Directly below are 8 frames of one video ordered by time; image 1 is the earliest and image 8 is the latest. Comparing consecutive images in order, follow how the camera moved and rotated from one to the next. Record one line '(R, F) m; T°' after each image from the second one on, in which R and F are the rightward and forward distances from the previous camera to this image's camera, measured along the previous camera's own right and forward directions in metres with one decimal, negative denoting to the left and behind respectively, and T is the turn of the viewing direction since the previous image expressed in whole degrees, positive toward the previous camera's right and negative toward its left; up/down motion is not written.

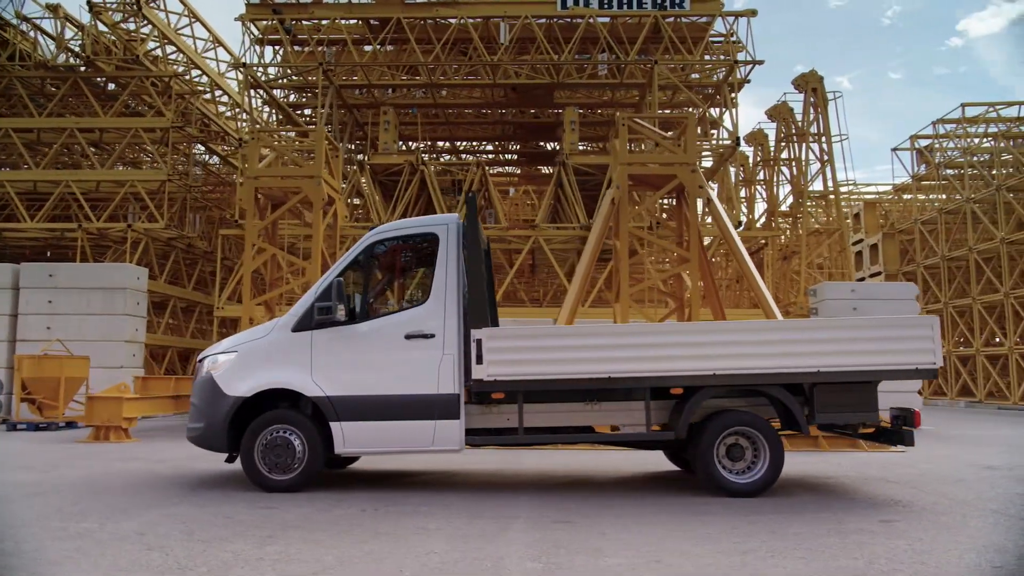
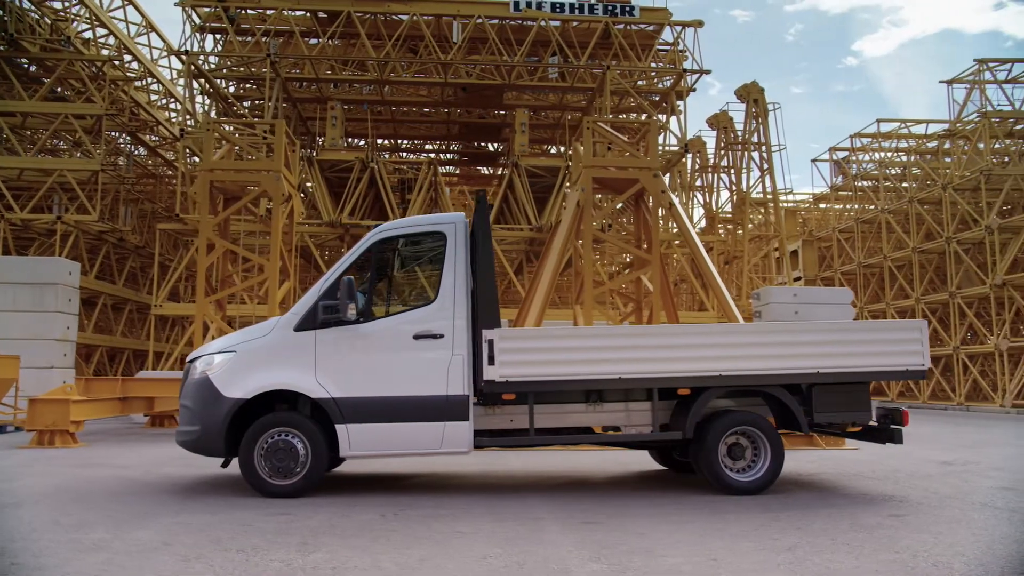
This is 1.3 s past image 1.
(-0.9, +0.1) m; +6°
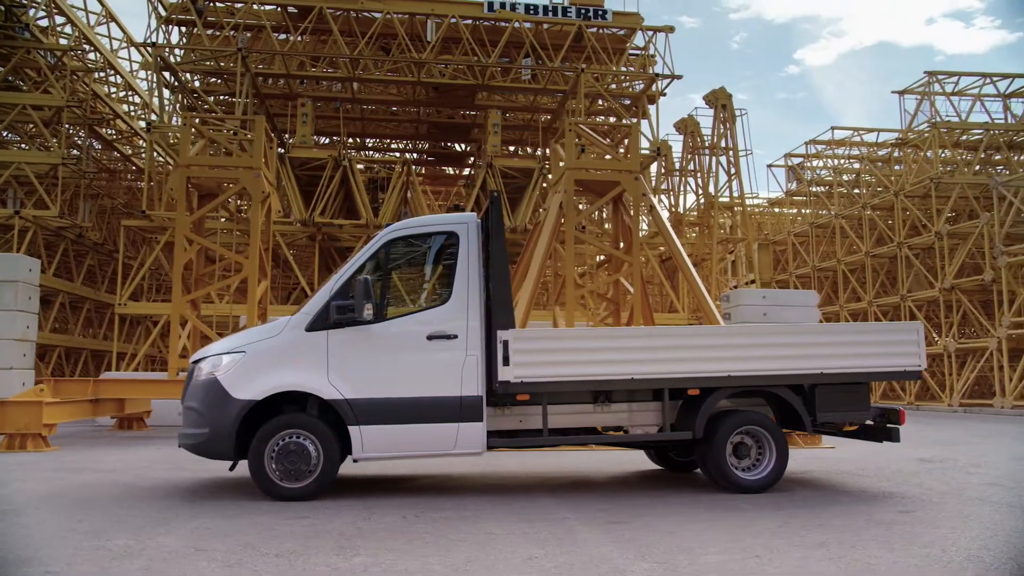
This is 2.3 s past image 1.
(-0.6, 0.0) m; +4°
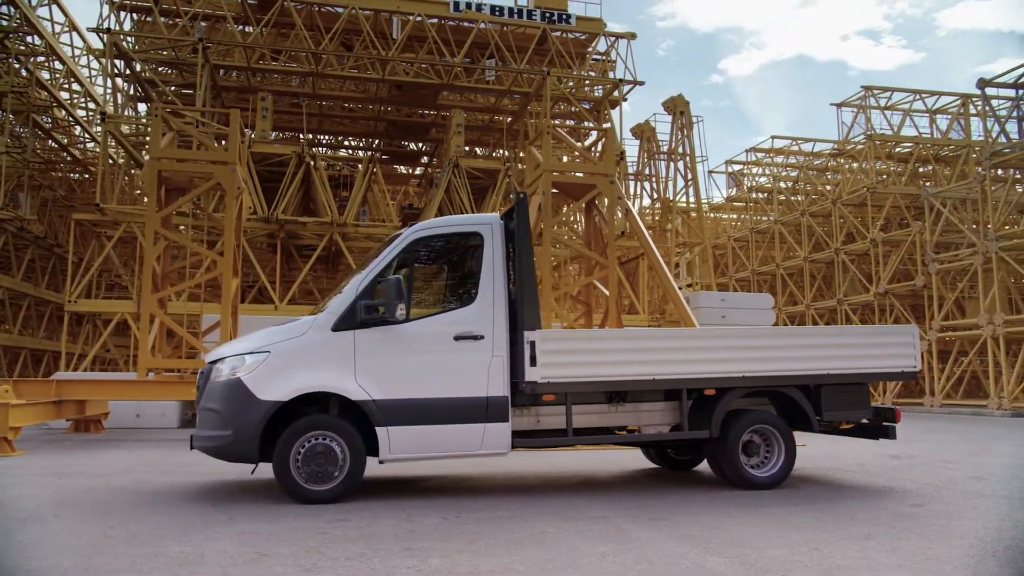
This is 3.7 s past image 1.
(-0.9, 0.0) m; +5°
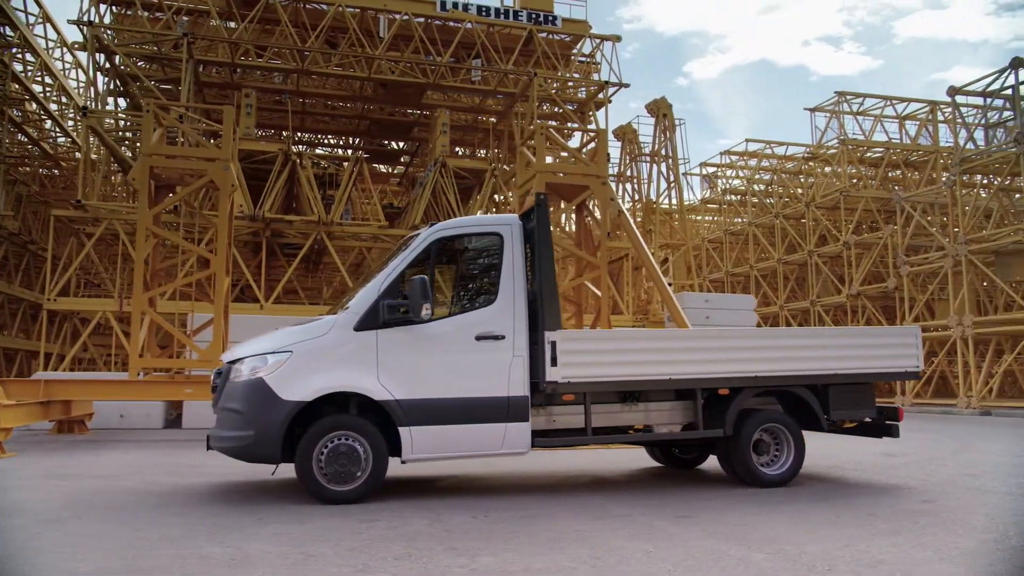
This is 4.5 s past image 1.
(-0.5, 0.0) m; +2°
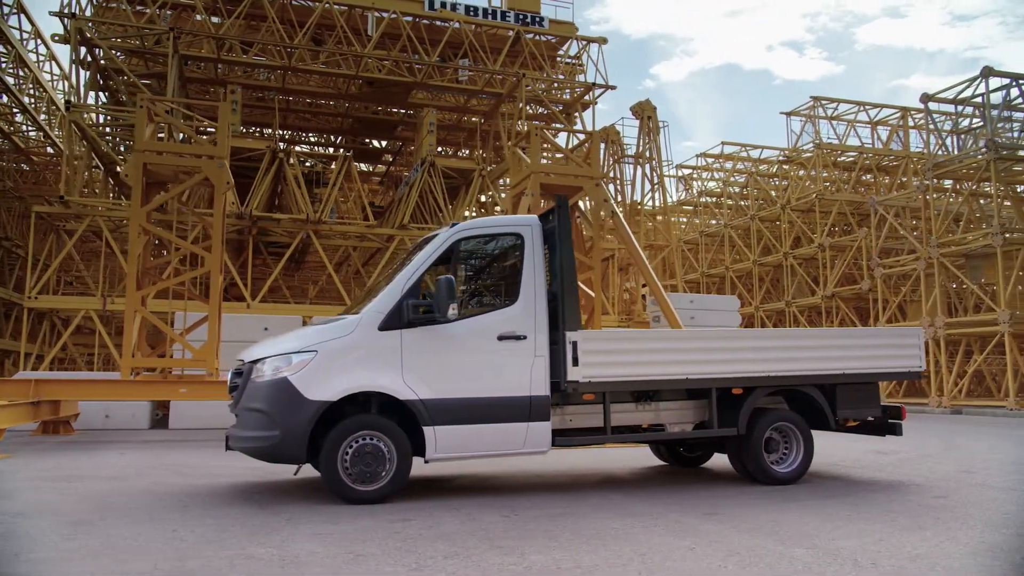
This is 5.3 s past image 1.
(-0.5, 0.0) m; +2°
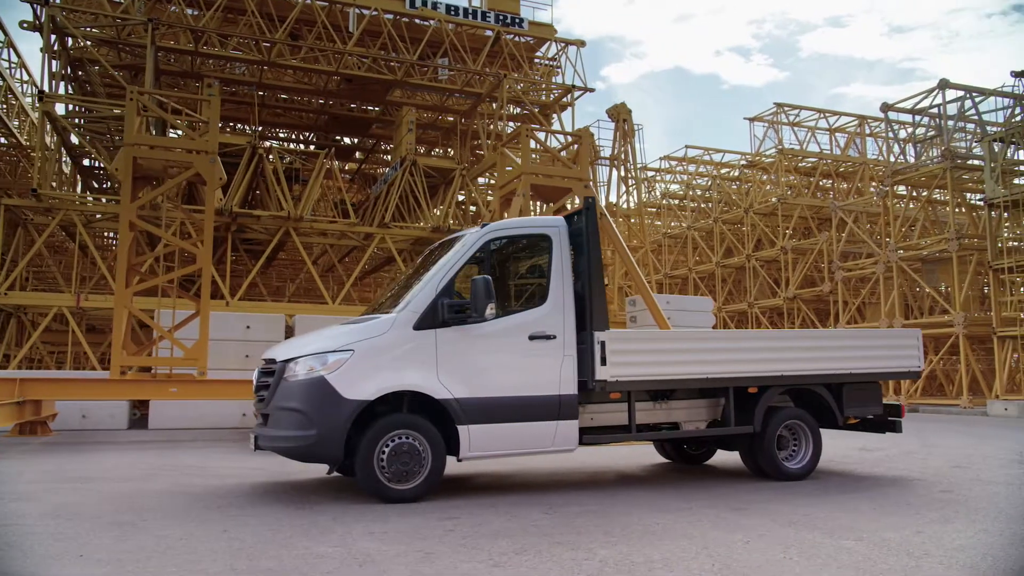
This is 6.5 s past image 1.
(-0.7, -0.1) m; +4°
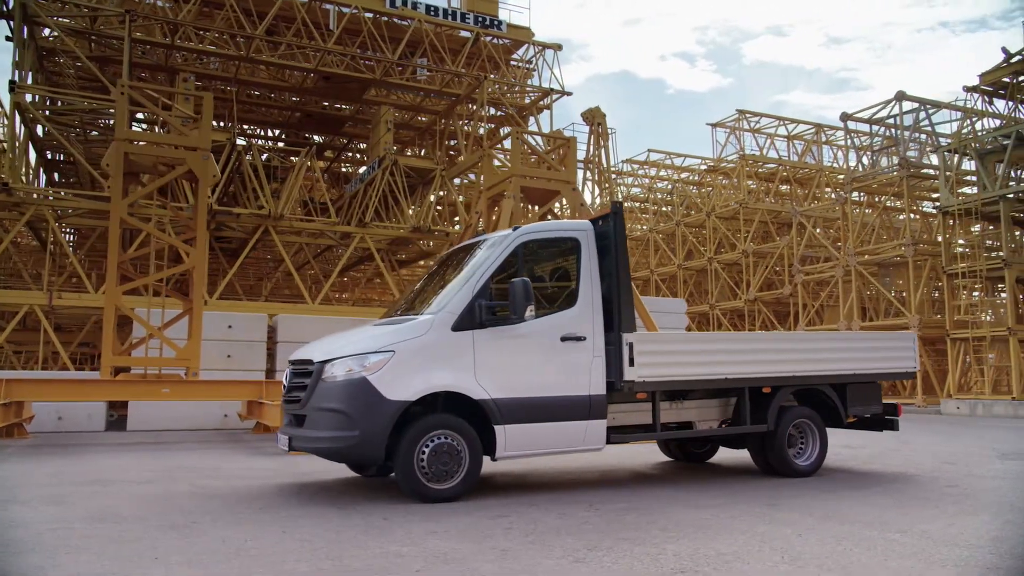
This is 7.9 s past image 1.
(-0.8, -0.1) m; +4°
